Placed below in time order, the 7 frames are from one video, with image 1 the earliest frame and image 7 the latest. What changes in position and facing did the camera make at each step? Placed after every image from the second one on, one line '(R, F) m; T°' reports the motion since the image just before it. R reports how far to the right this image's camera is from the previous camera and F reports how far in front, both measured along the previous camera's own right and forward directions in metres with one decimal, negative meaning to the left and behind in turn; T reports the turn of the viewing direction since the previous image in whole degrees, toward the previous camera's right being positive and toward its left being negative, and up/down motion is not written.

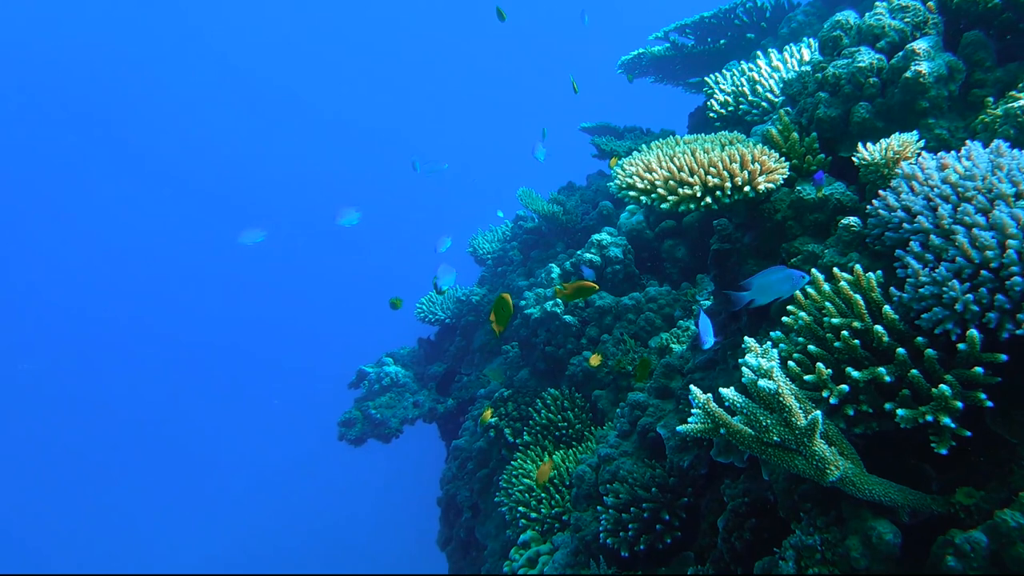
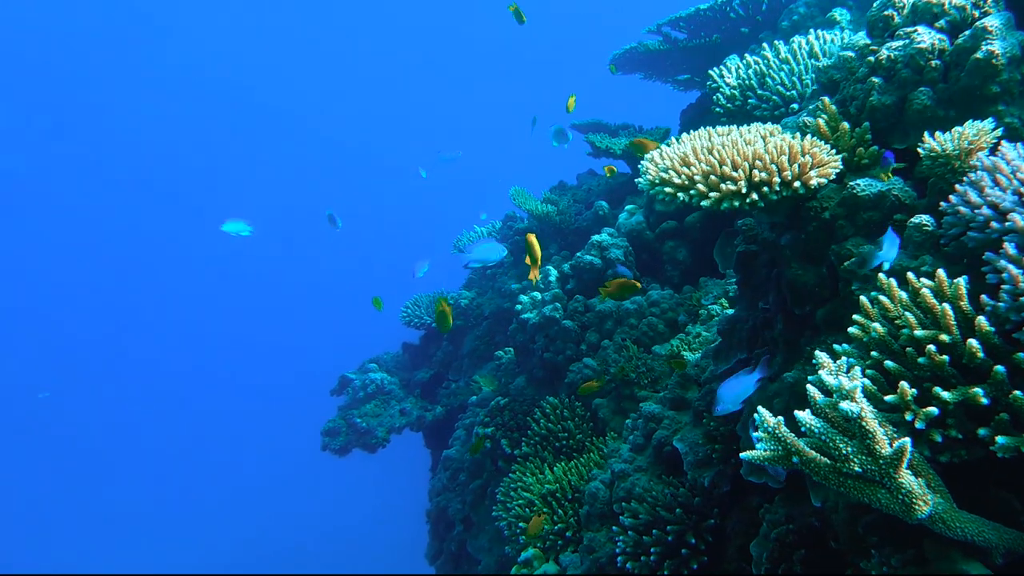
(-0.2, +0.4) m; +2°
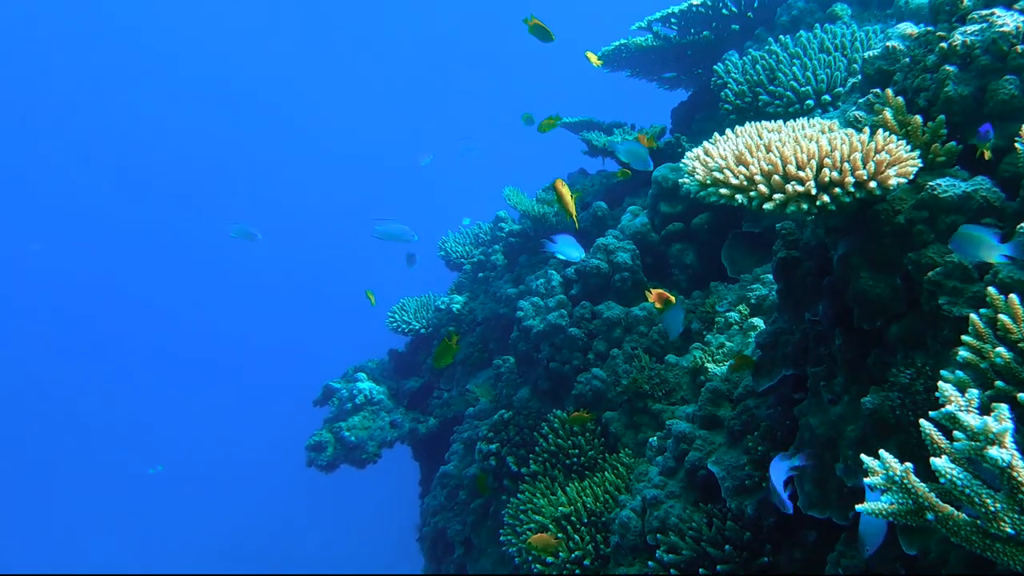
(-0.3, +0.4) m; +3°
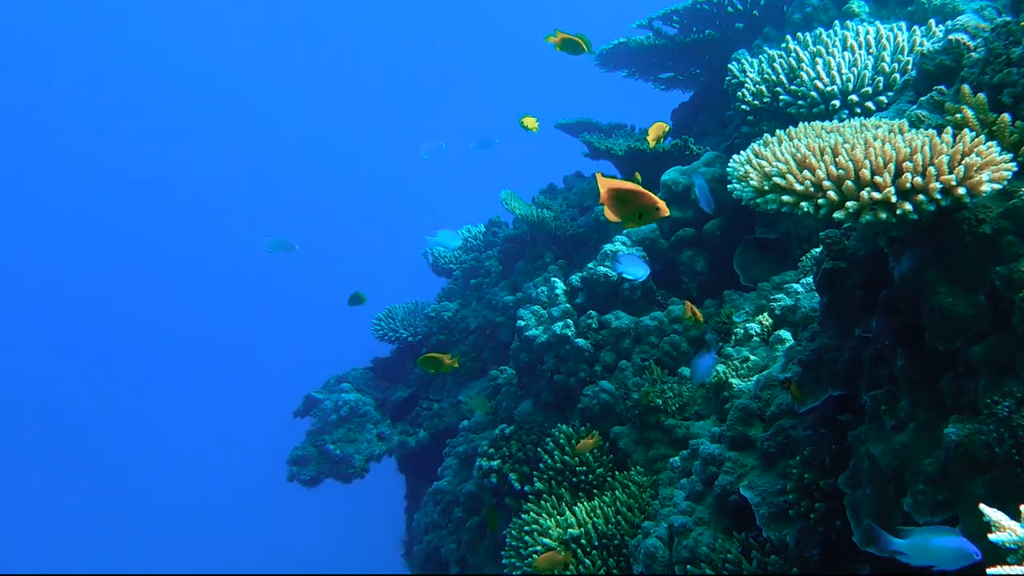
(-0.2, +0.3) m; +2°
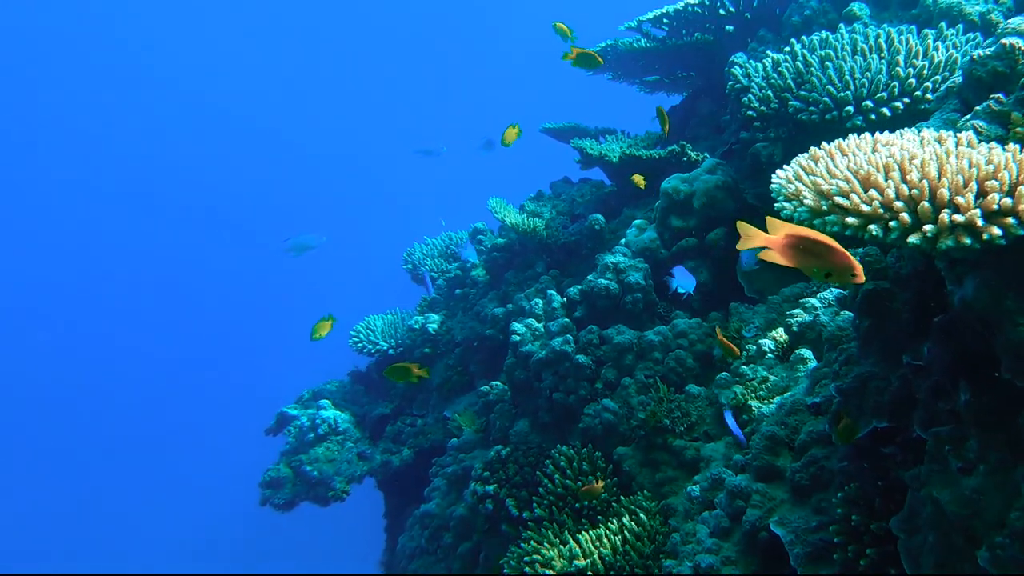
(-0.2, +0.3) m; +3°
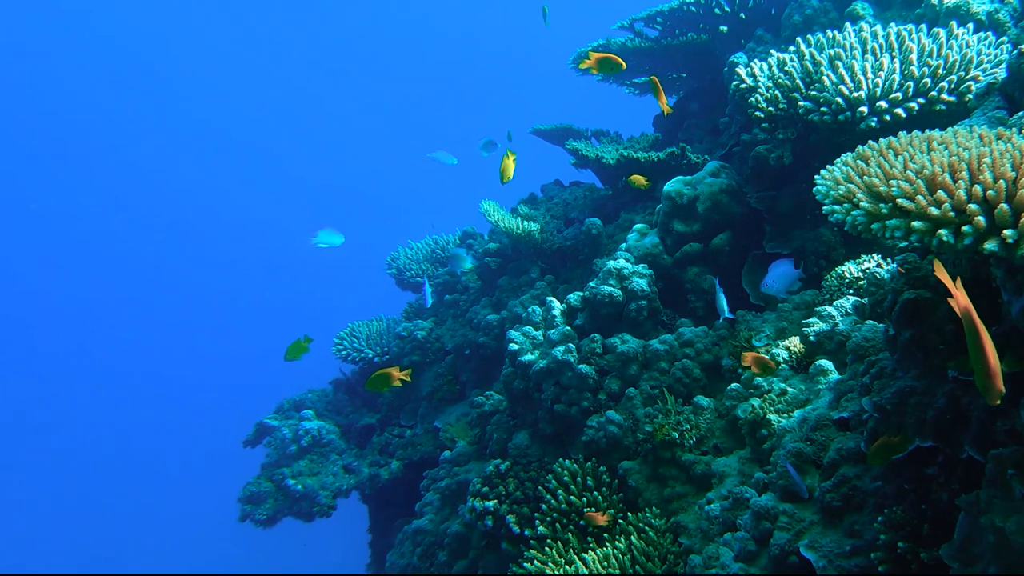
(-0.2, +0.3) m; +2°
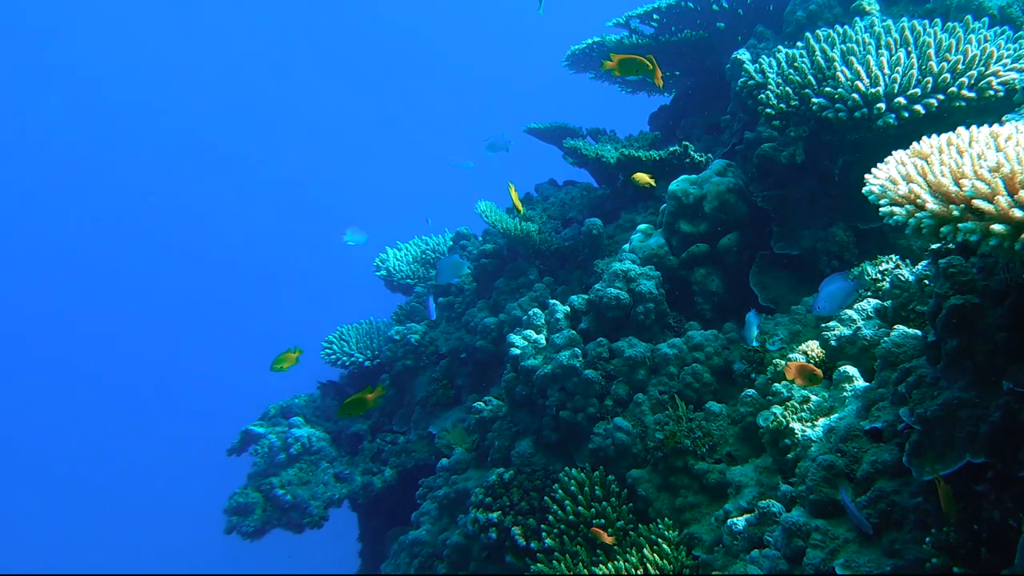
(-0.2, +0.2) m; +2°
